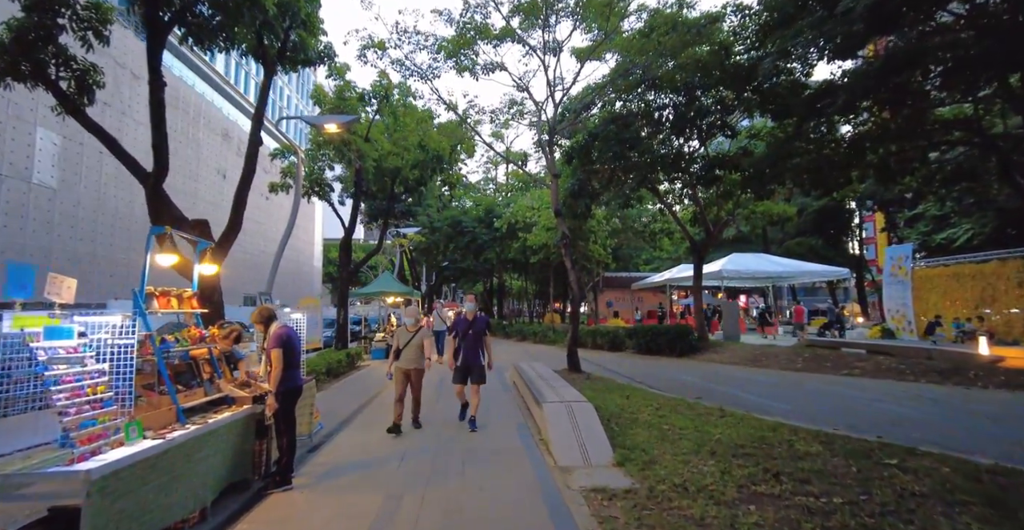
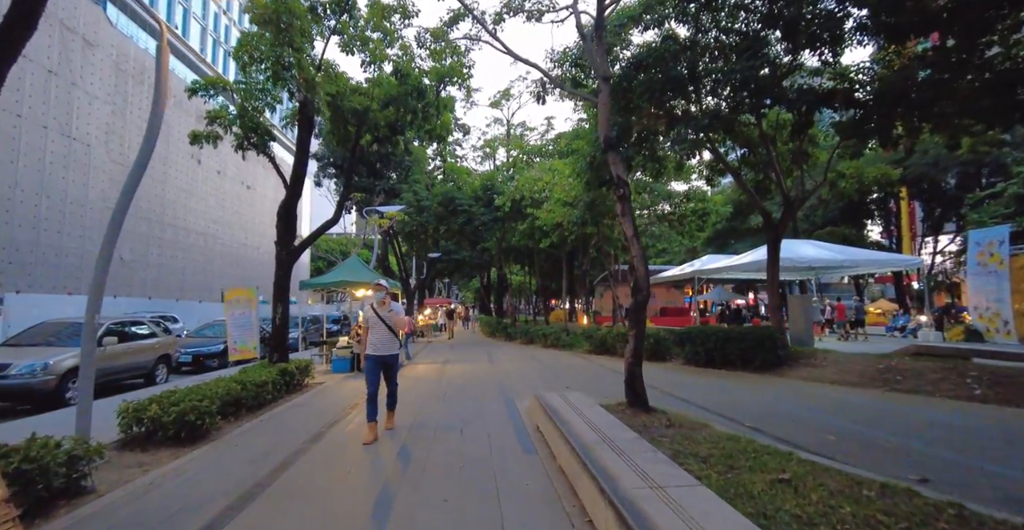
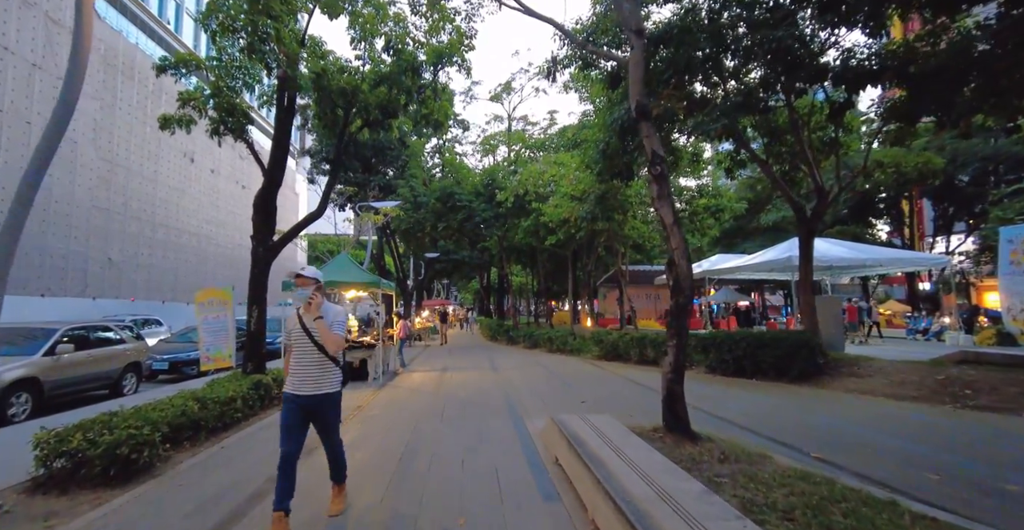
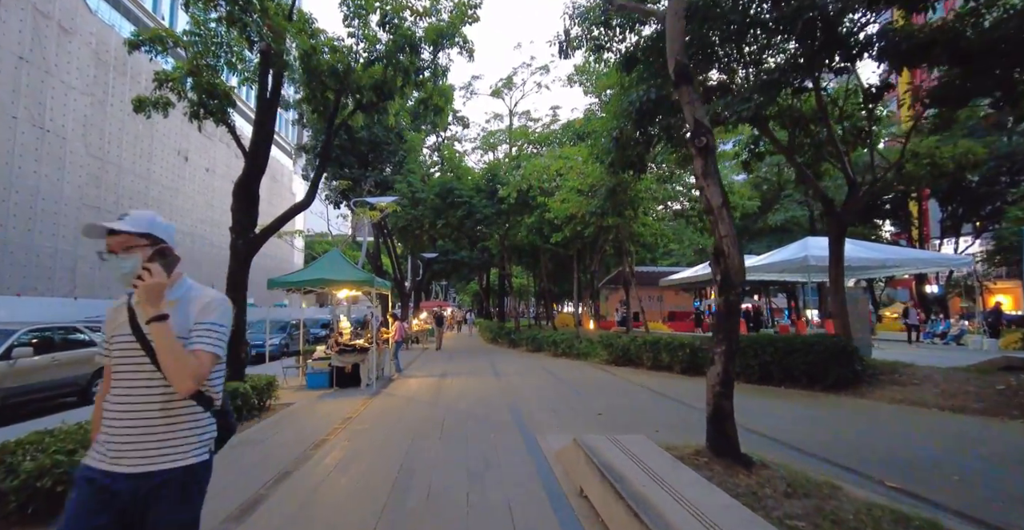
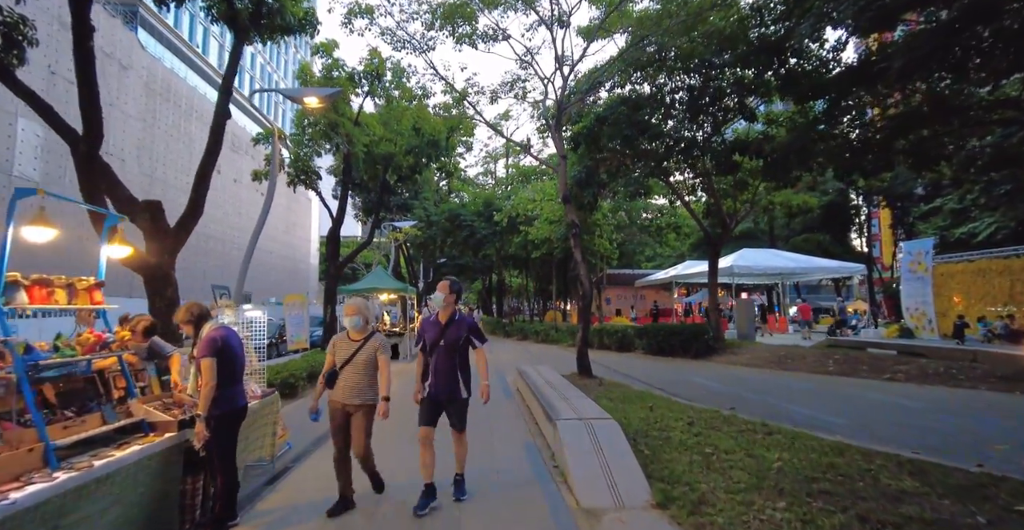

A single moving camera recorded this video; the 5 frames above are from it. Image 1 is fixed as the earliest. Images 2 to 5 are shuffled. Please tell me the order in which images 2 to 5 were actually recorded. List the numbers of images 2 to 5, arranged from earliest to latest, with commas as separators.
5, 2, 3, 4
